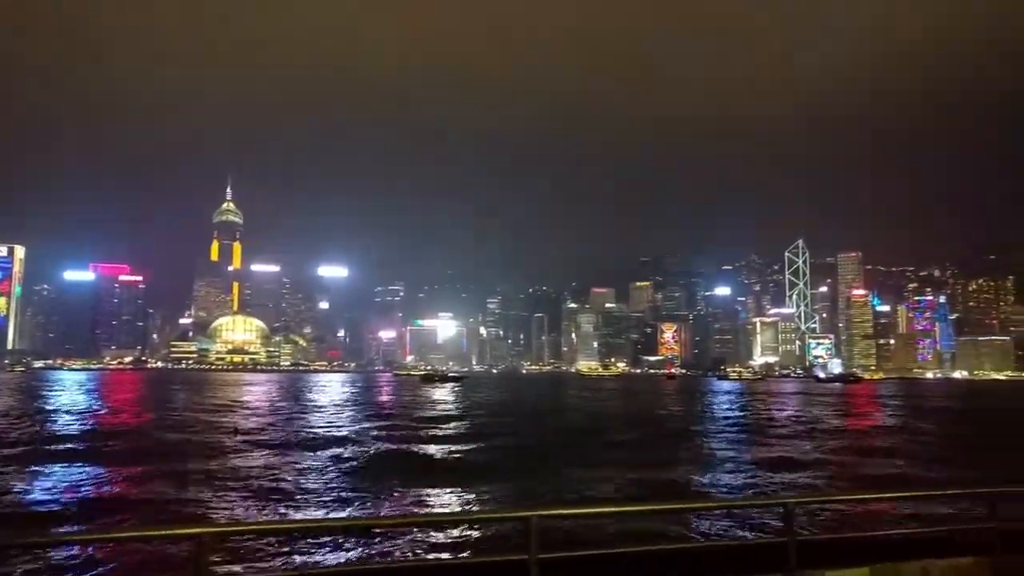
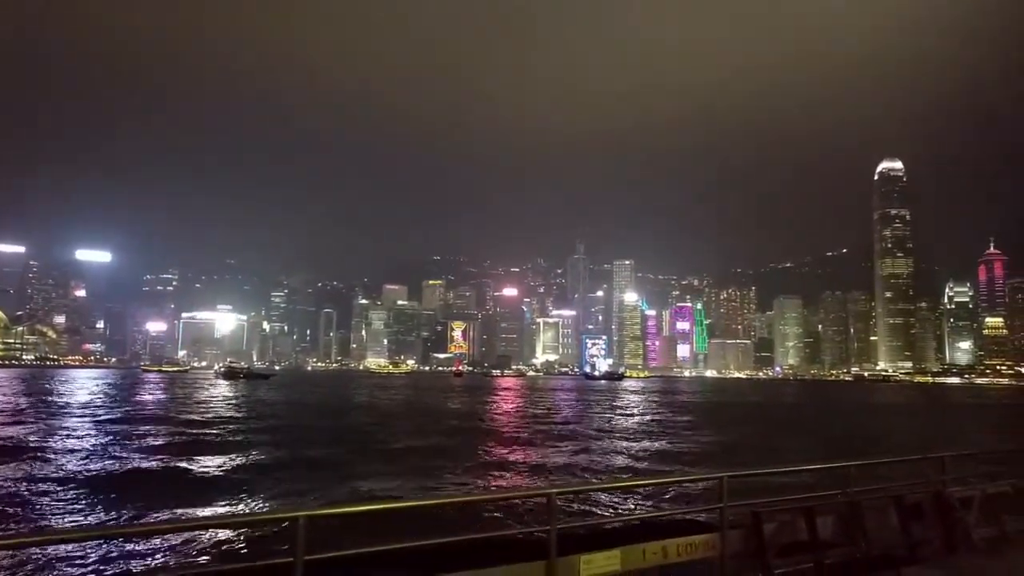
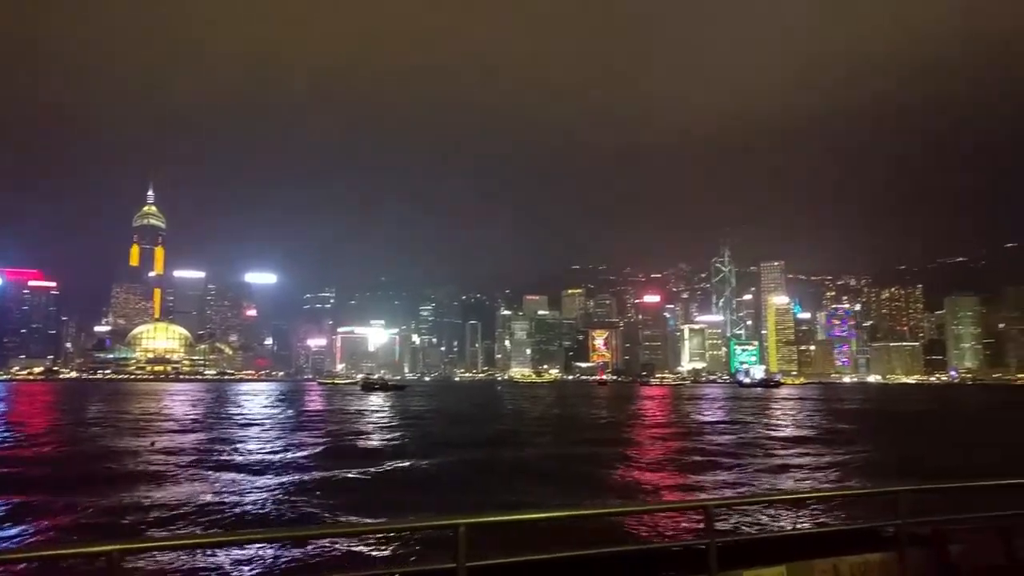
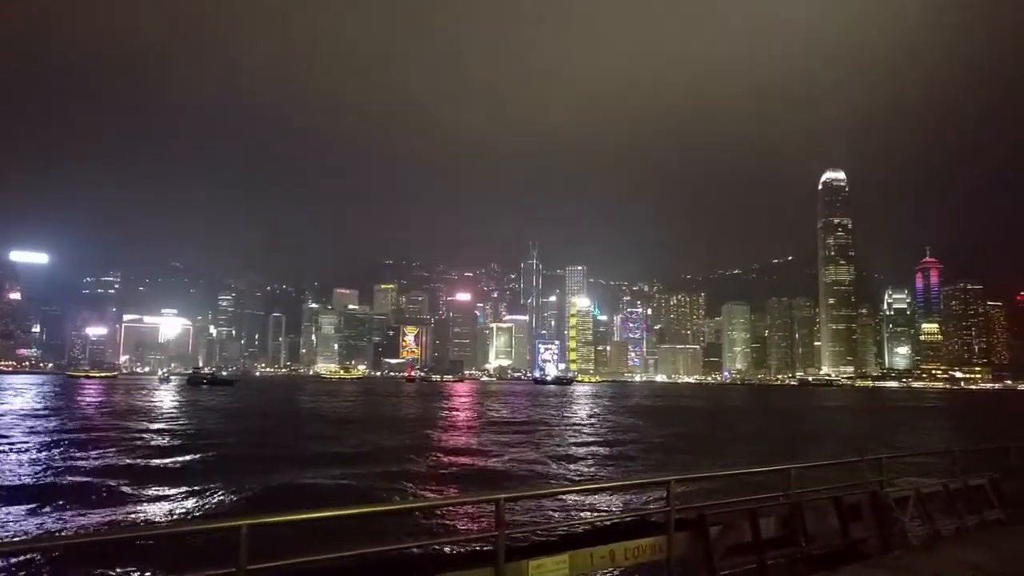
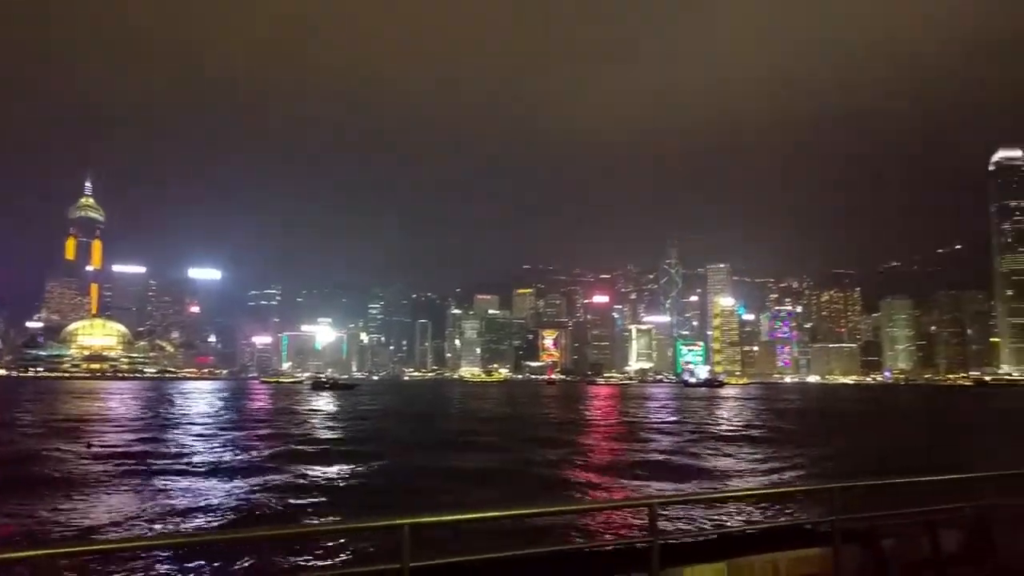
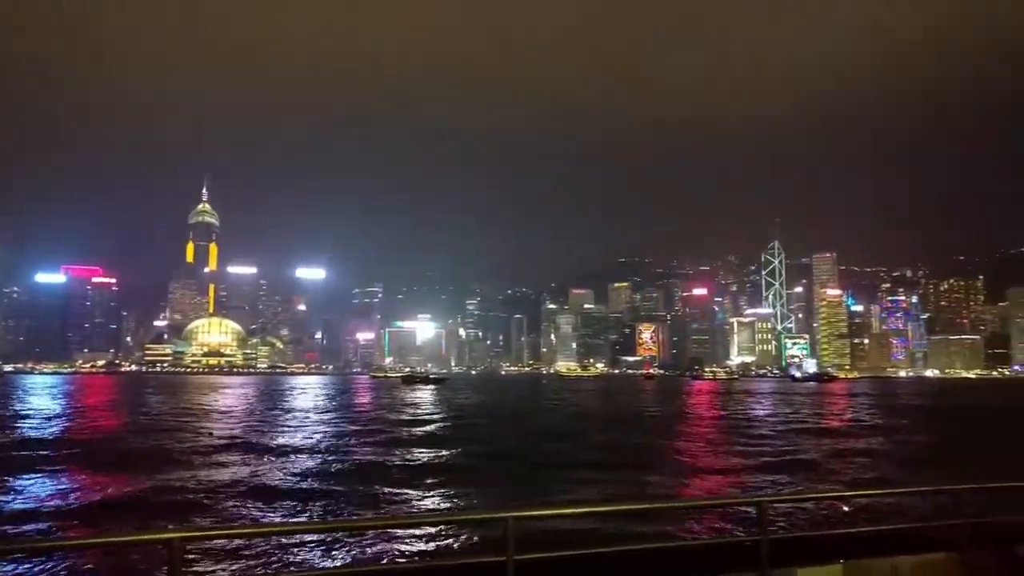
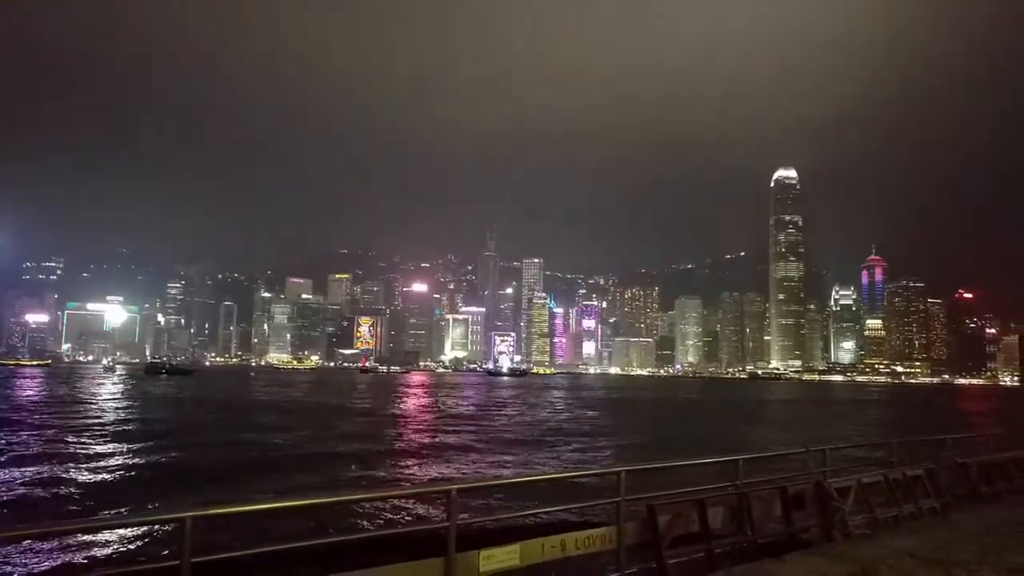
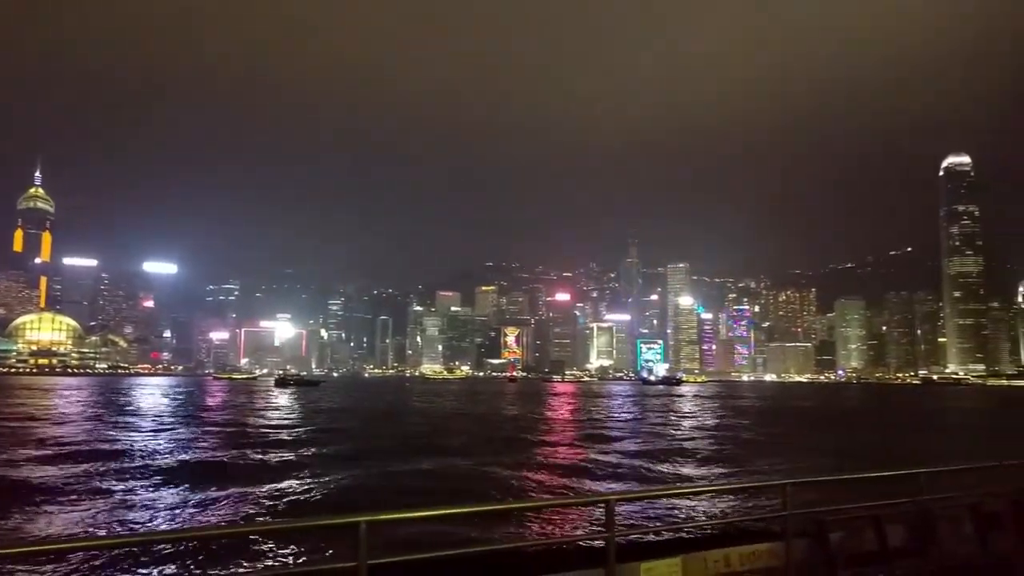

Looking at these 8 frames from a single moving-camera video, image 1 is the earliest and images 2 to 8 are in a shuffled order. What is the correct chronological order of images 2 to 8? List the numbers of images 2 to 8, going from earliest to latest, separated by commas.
6, 3, 5, 8, 2, 4, 7
